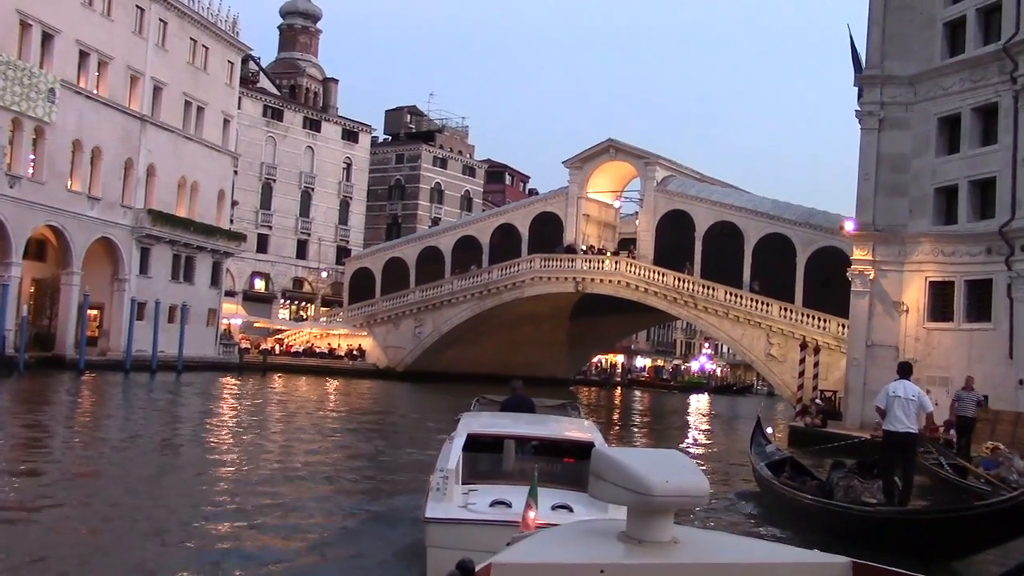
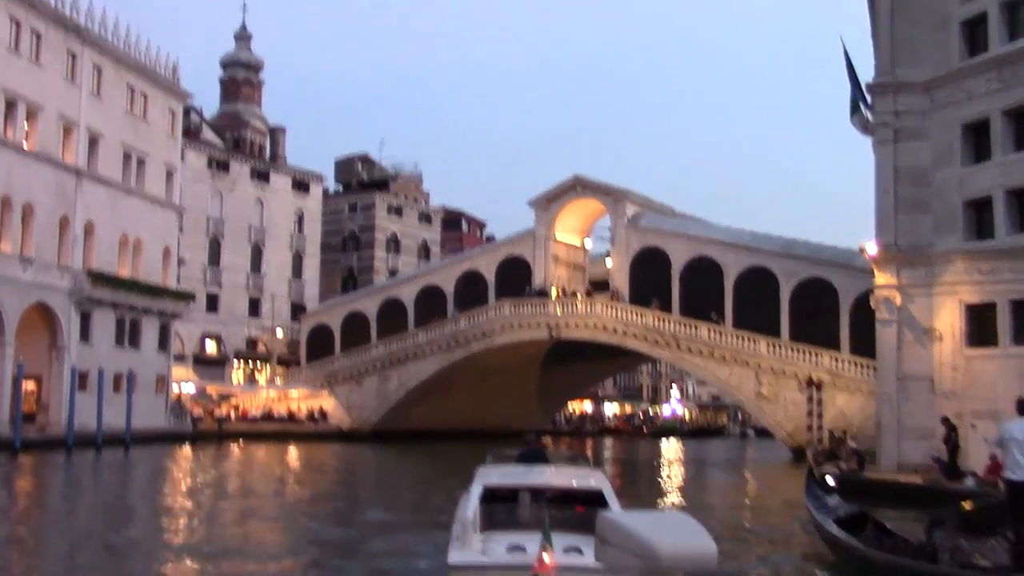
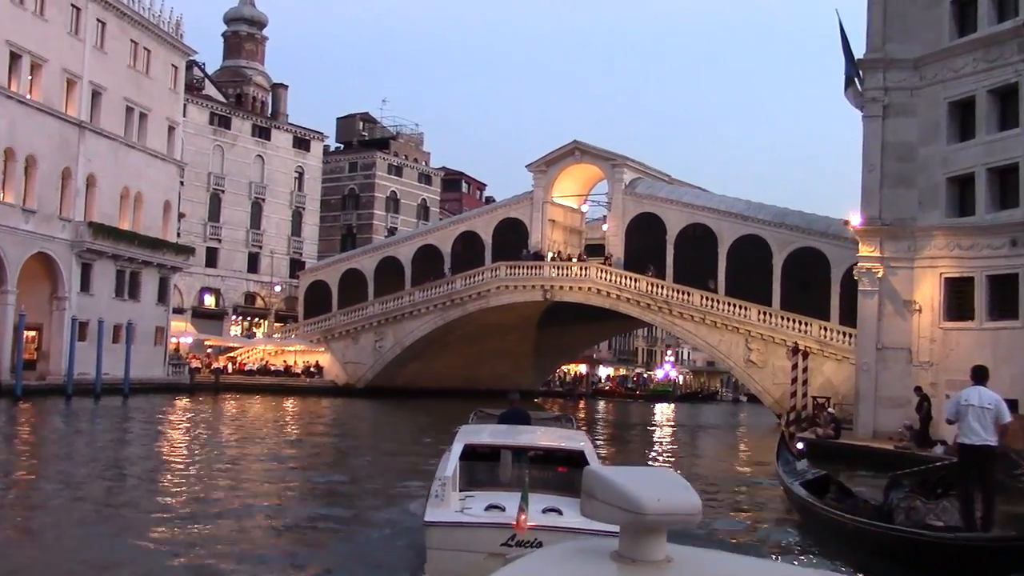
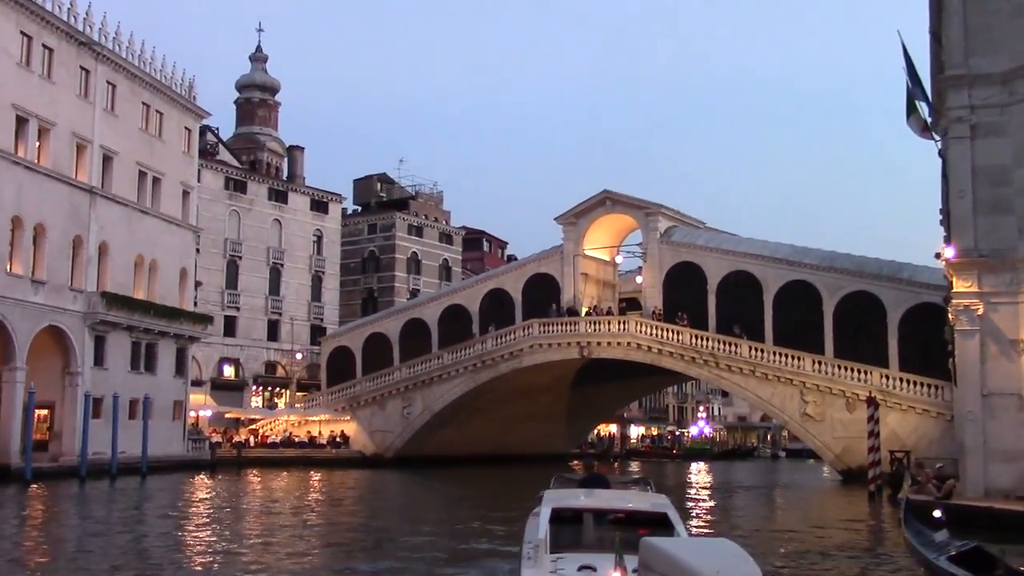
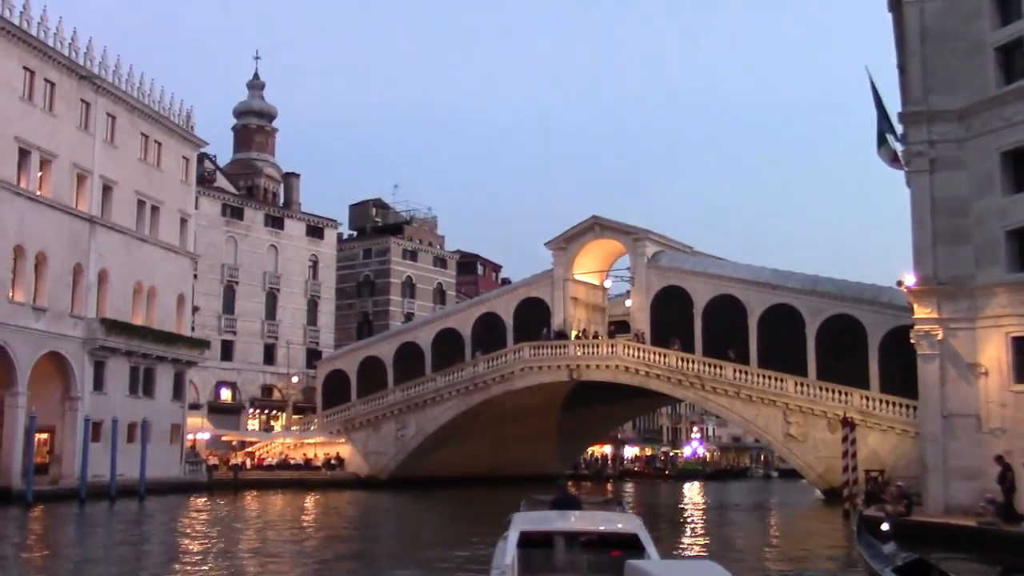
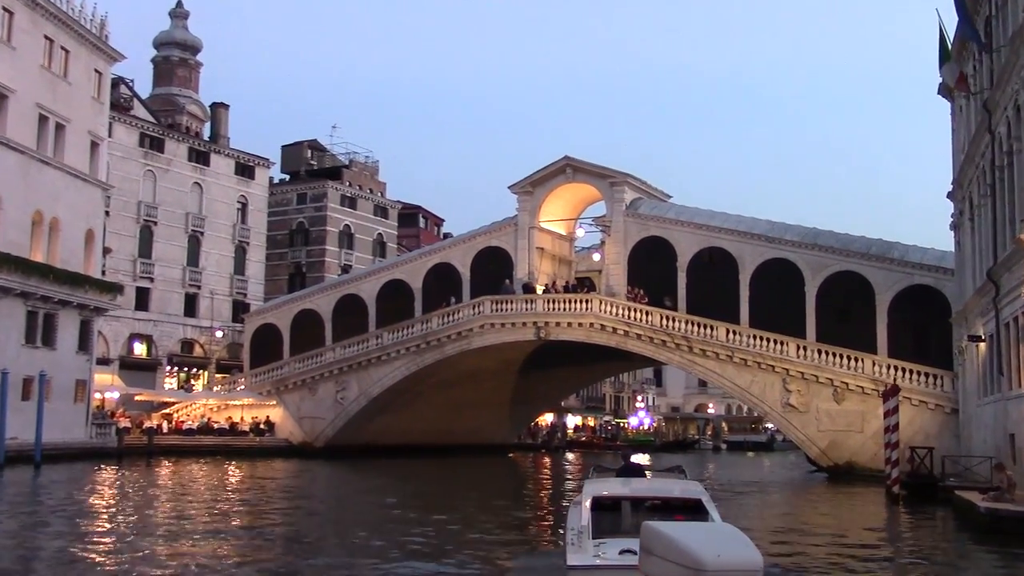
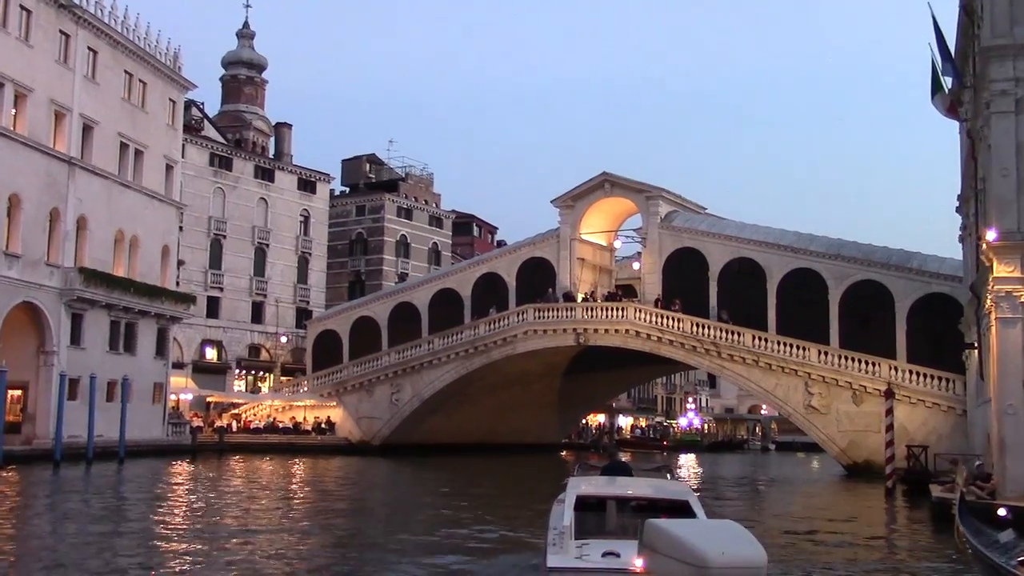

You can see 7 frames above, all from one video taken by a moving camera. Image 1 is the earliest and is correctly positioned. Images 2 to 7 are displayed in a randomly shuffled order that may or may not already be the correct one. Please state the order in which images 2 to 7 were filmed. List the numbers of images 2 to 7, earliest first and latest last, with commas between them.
3, 2, 5, 4, 7, 6
